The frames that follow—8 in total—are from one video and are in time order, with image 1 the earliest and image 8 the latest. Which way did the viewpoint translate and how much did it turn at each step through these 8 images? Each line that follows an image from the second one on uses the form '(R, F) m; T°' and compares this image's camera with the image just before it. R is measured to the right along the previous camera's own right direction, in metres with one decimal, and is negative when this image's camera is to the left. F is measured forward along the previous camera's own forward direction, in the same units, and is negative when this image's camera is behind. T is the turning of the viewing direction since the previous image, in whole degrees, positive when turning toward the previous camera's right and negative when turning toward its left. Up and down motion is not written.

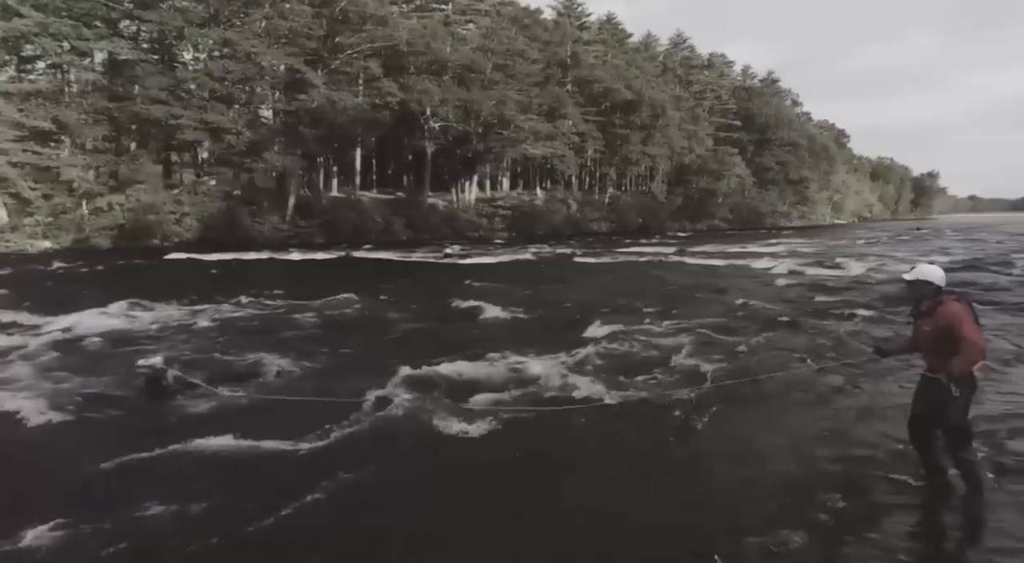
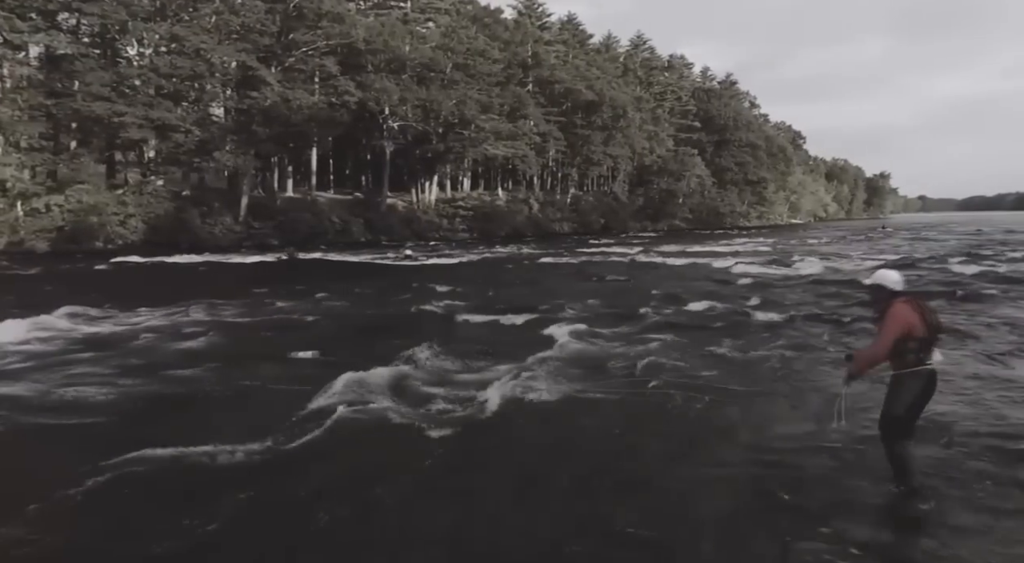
(+0.2, +0.2) m; +3°
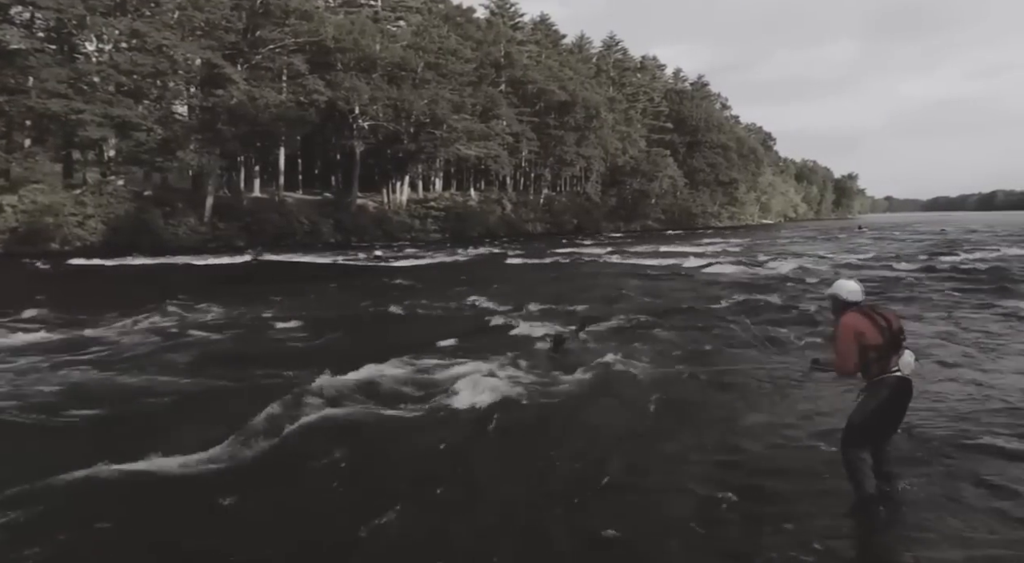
(+0.2, +0.2) m; +2°
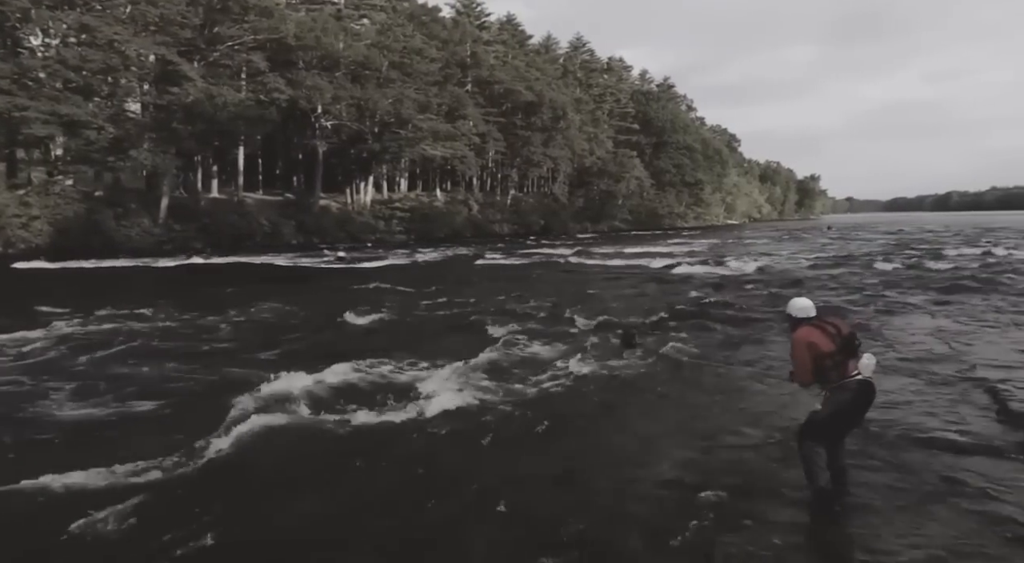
(+0.2, +0.2) m; +3°
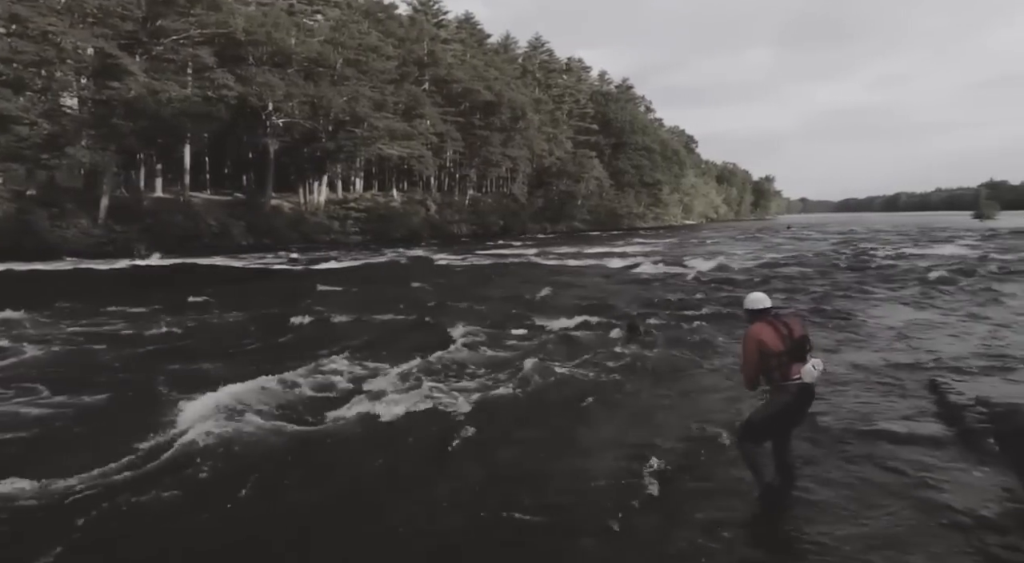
(+0.2, +0.2) m; +3°
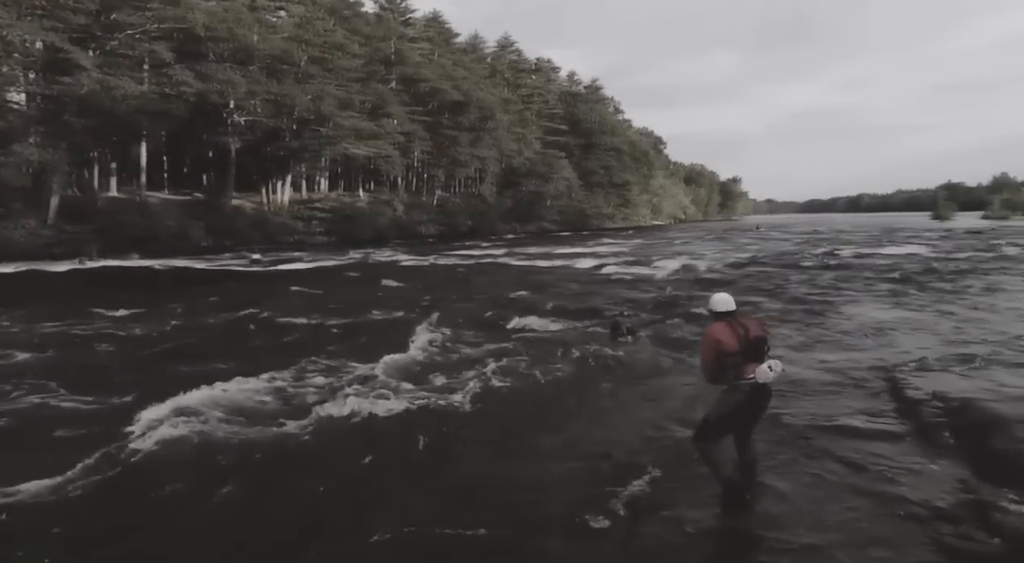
(+0.2, +0.2) m; +2°
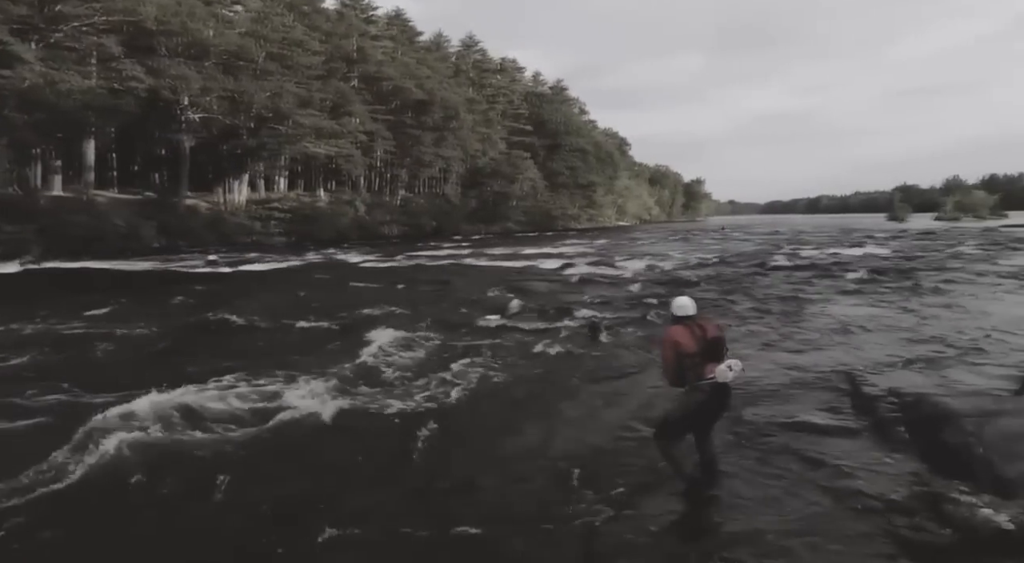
(+0.2, +0.2) m; +3°
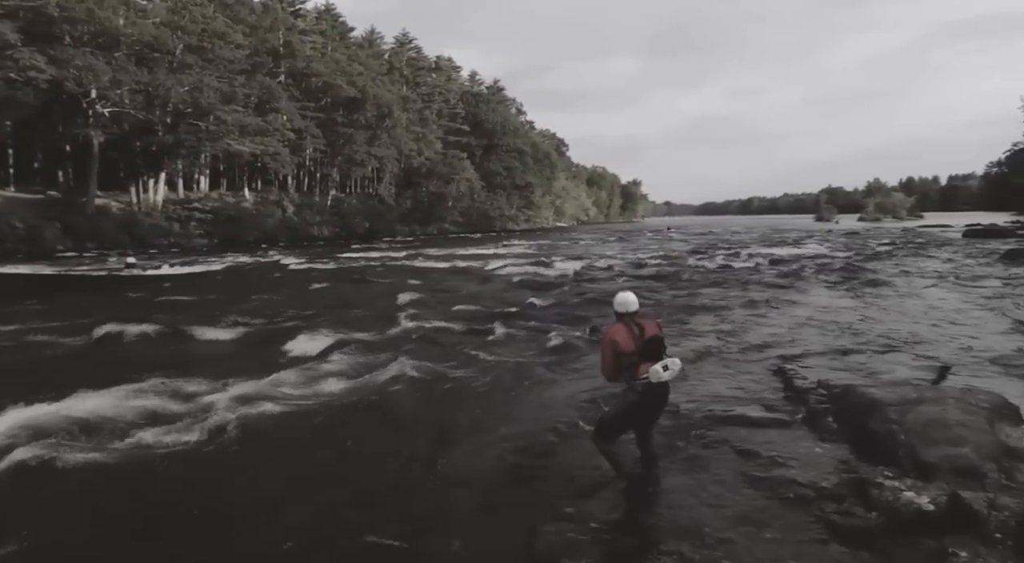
(+0.3, +0.5) m; +5°
